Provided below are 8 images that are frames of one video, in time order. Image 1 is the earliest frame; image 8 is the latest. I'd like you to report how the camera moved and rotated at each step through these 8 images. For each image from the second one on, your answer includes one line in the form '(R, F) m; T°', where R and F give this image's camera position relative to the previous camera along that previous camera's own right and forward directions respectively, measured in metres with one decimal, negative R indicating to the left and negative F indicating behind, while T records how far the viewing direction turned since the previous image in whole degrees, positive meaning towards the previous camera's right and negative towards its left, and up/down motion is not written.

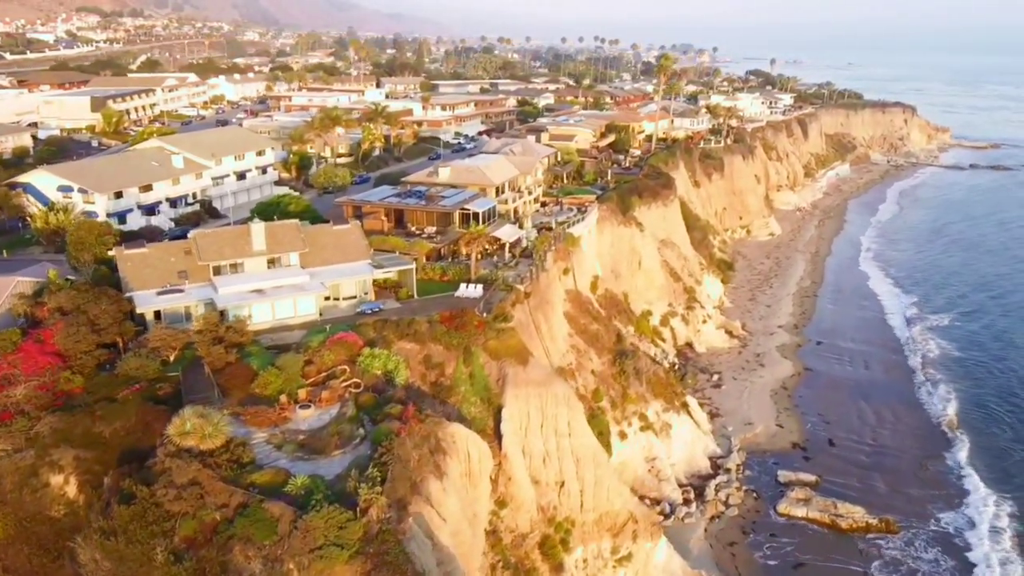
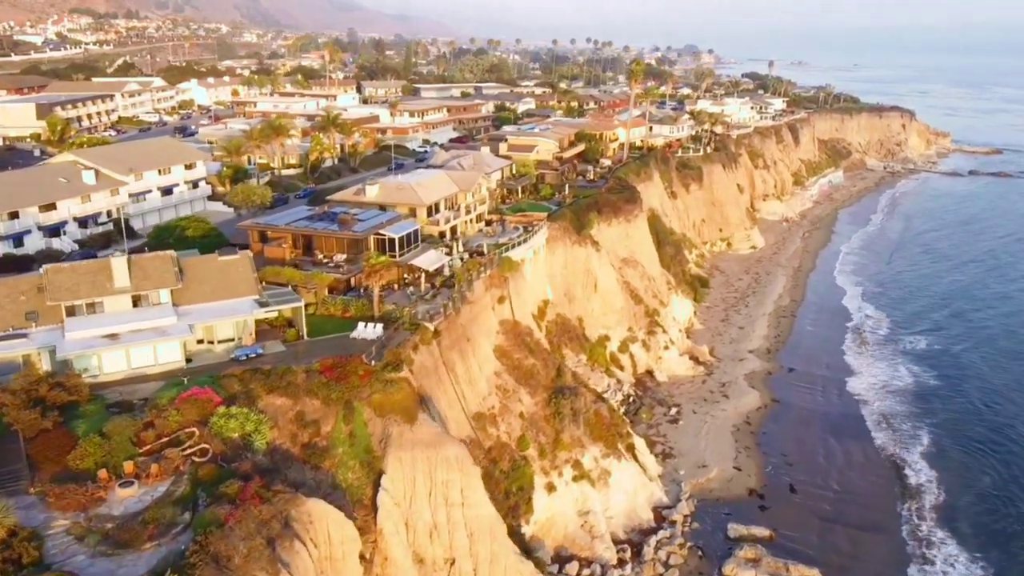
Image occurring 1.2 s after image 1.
(+3.8, +3.7) m; 0°
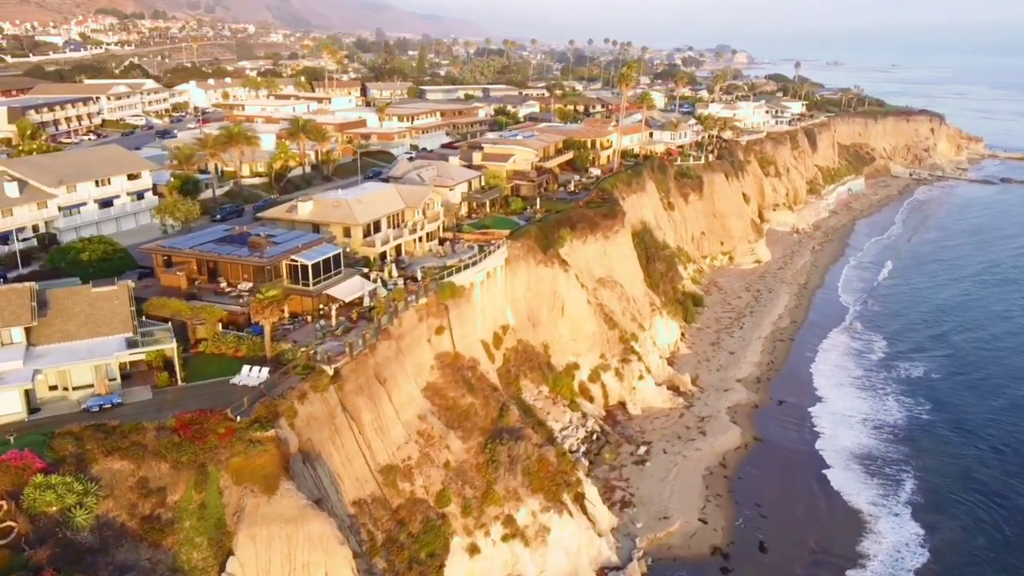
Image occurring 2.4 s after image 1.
(+4.1, +3.9) m; -2°
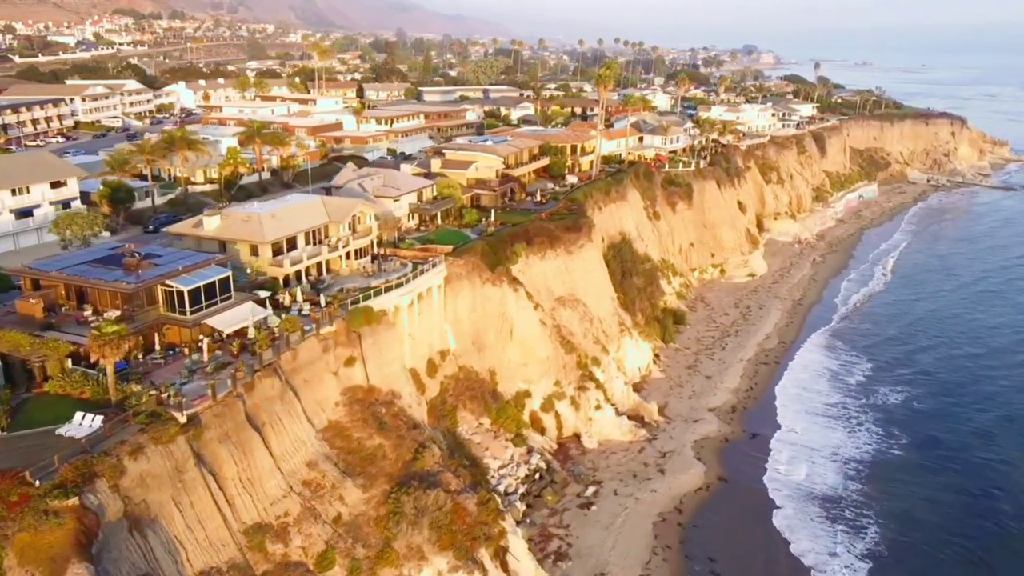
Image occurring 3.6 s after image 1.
(+4.2, +3.8) m; -2°
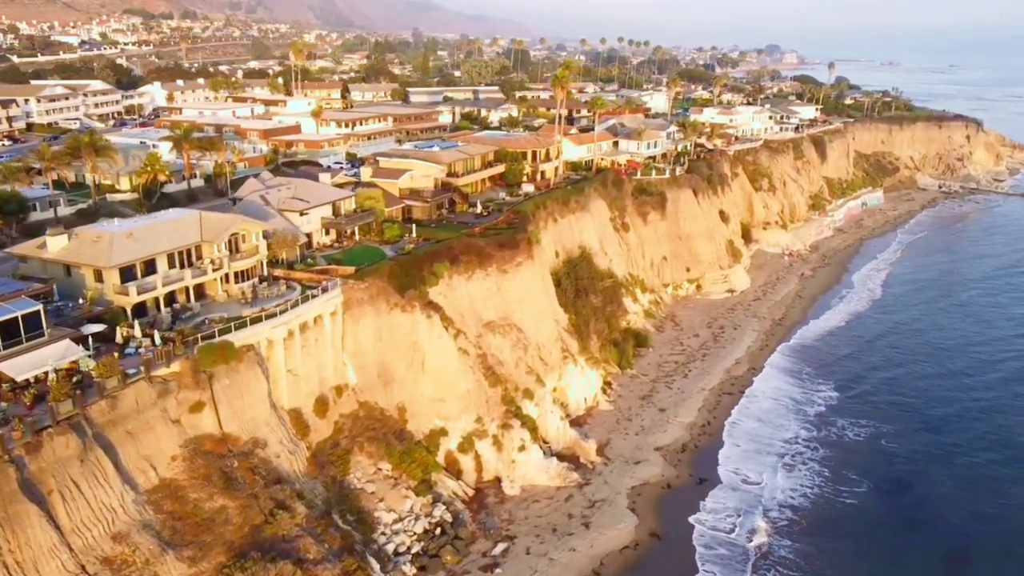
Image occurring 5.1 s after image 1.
(+5.1, +4.6) m; -2°
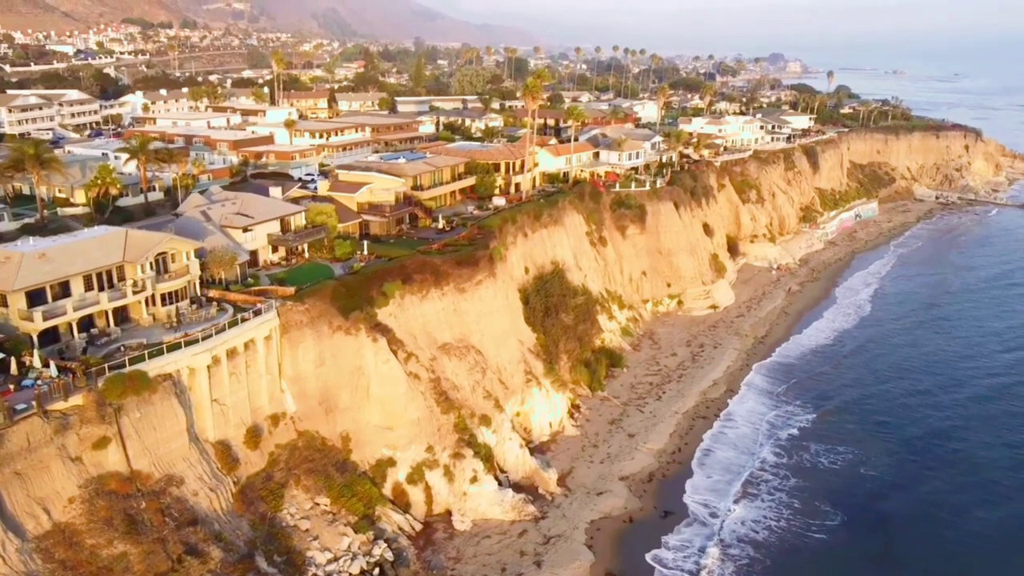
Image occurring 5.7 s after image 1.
(+2.4, +2.1) m; 0°
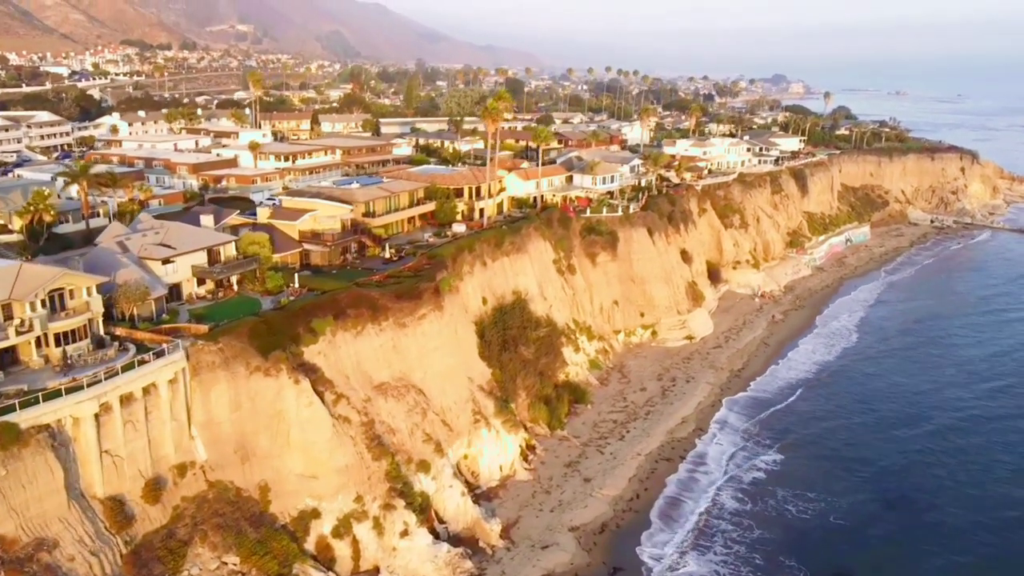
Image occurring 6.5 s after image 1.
(+2.9, +2.6) m; 0°
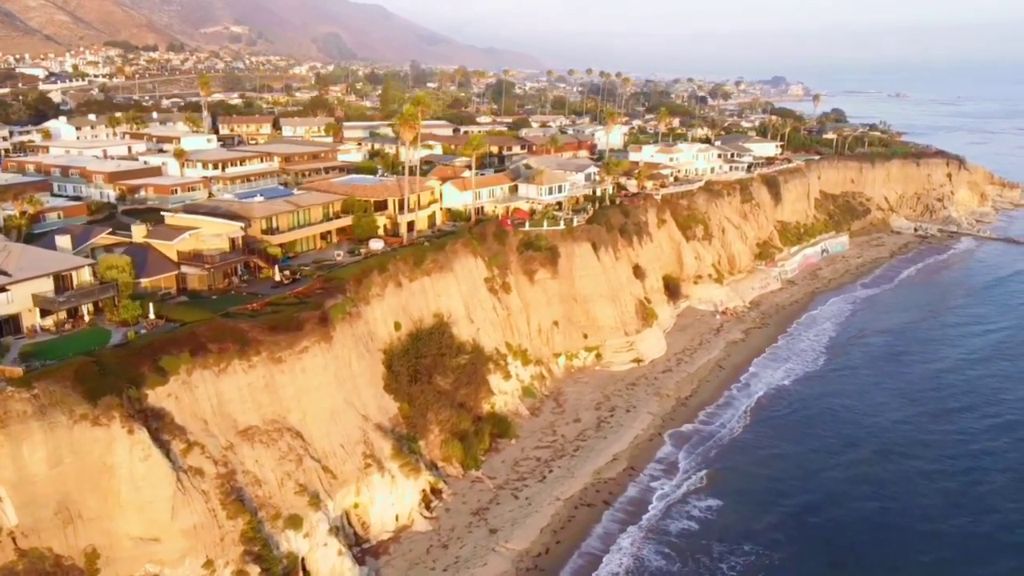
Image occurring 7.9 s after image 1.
(+4.8, +4.3) m; 0°
